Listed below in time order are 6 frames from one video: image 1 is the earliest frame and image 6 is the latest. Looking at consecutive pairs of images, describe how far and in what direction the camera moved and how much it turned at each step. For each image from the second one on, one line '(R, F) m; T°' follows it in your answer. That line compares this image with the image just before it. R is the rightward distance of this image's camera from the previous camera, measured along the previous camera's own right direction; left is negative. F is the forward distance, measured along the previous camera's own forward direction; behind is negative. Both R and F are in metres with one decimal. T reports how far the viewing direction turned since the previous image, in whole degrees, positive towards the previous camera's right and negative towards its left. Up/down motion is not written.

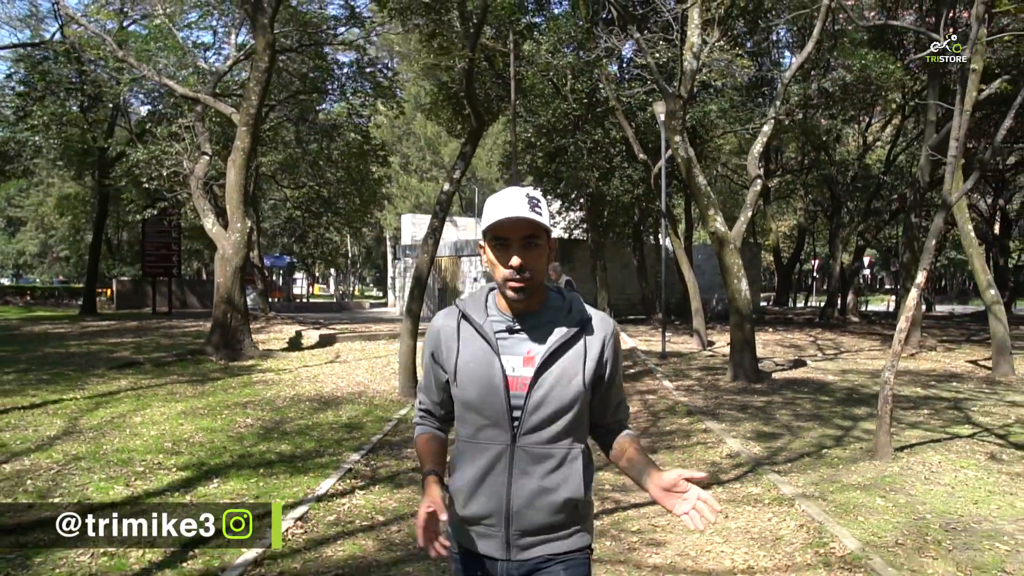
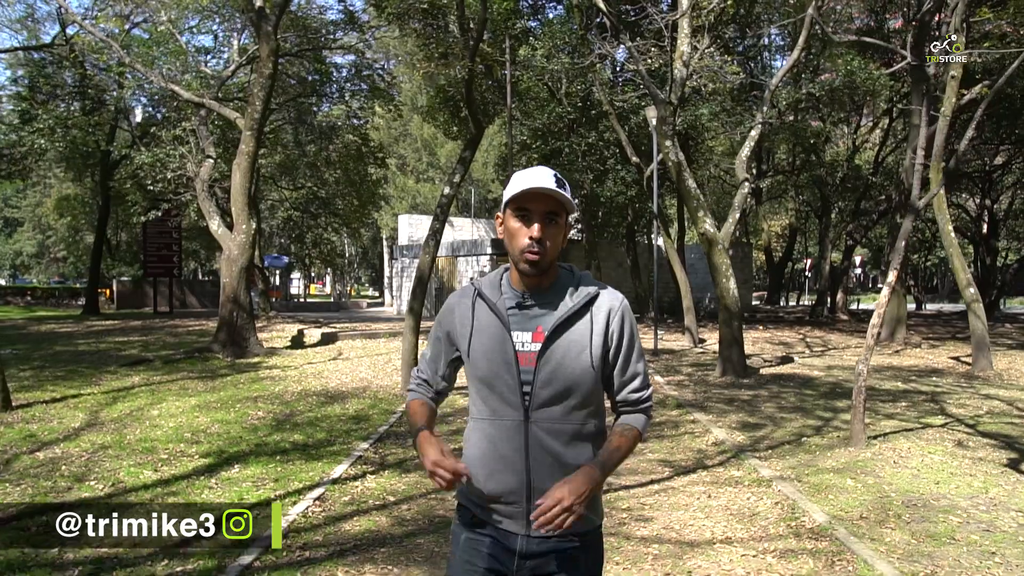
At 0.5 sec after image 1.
(0.0, -0.4) m; 0°
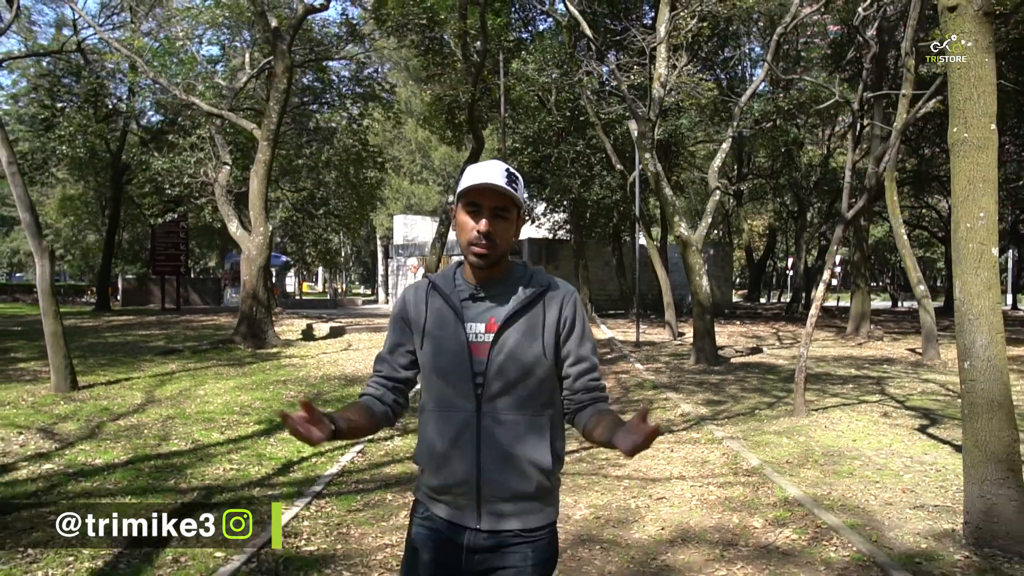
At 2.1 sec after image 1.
(-0.1, -1.4) m; +1°
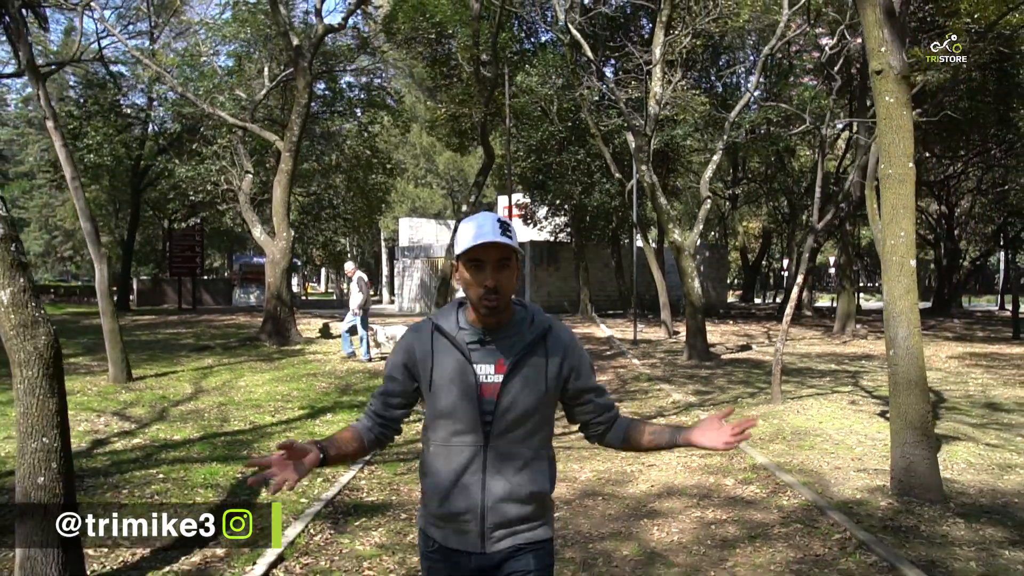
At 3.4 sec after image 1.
(-0.1, -1.1) m; 0°
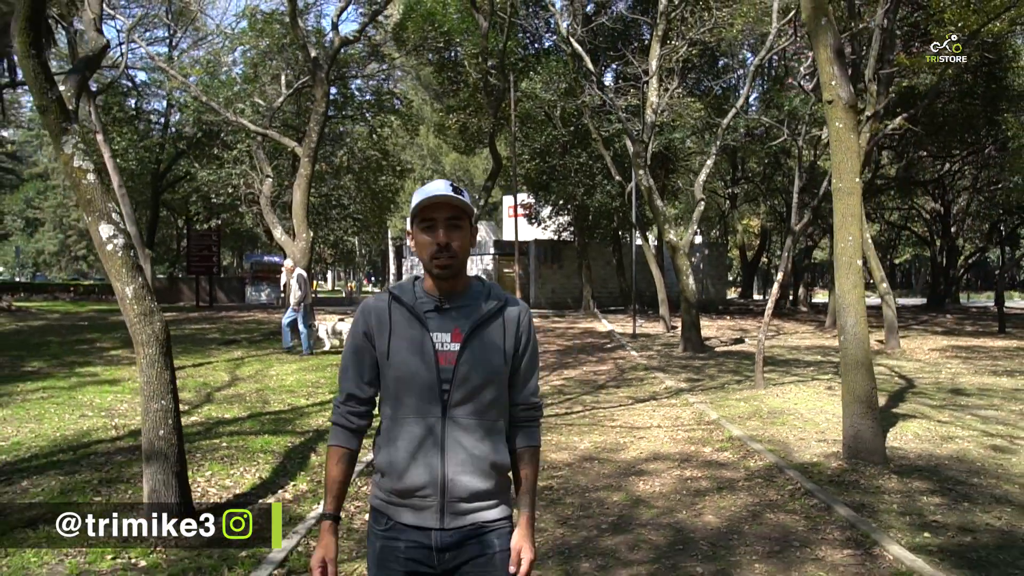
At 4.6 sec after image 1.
(0.0, -1.0) m; 0°
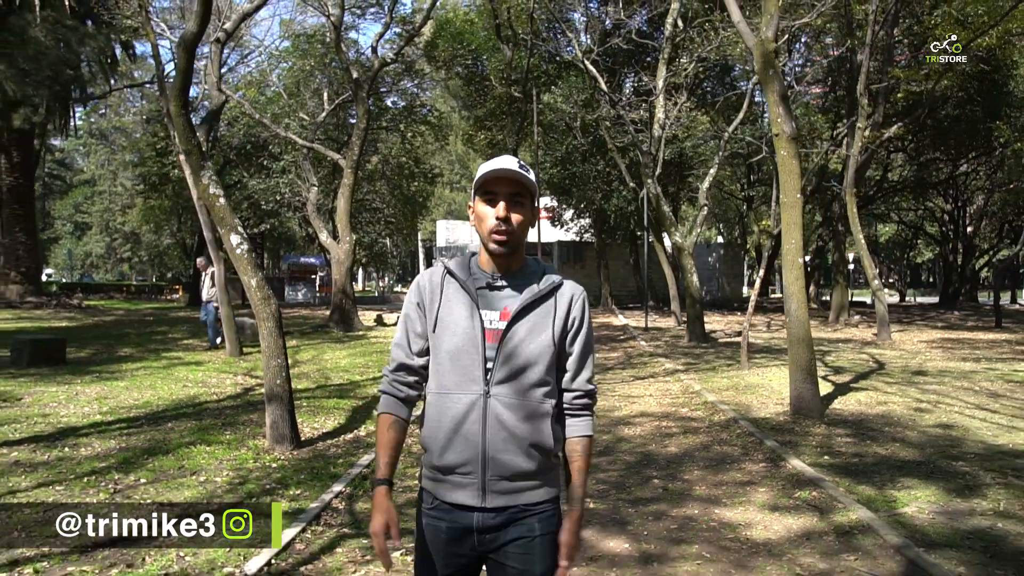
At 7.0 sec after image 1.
(+0.1, -1.8) m; -2°
